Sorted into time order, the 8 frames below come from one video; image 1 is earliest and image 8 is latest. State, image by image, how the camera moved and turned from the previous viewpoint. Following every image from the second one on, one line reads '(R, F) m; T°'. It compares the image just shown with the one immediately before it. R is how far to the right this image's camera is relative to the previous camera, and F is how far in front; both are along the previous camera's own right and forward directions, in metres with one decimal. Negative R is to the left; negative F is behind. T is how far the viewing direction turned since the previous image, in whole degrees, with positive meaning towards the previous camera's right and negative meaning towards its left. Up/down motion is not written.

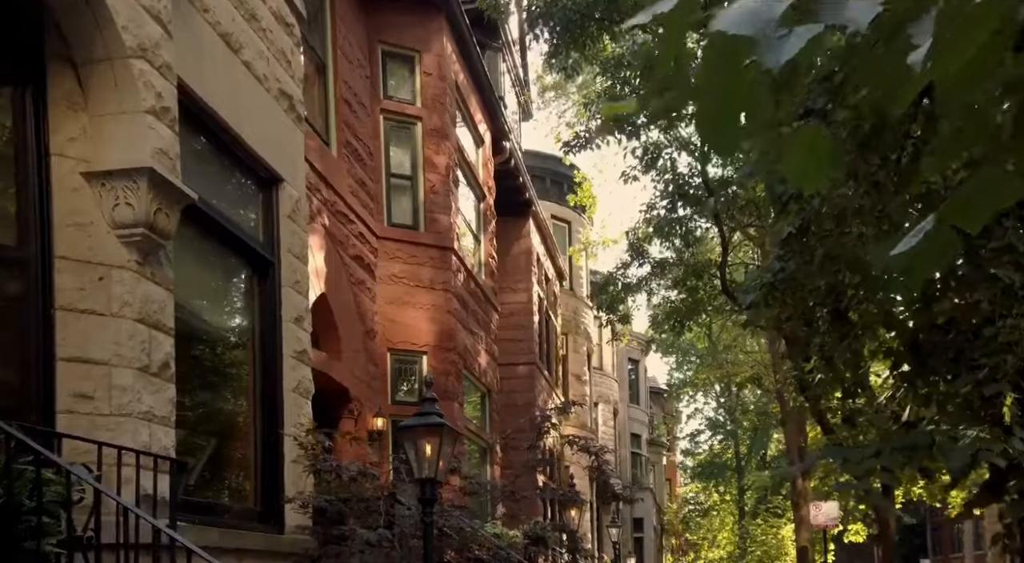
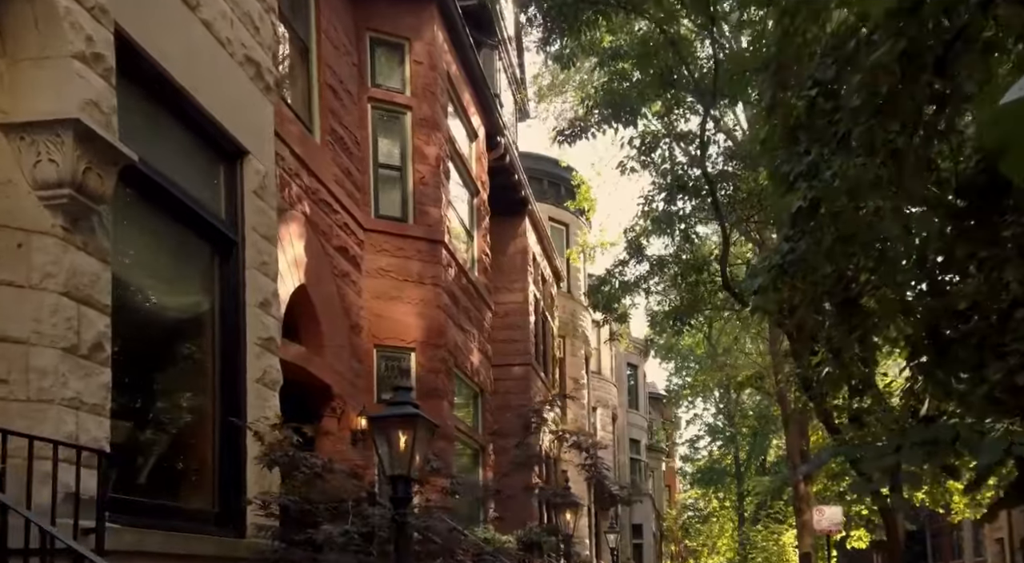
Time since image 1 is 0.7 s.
(+0.1, +0.5) m; 0°
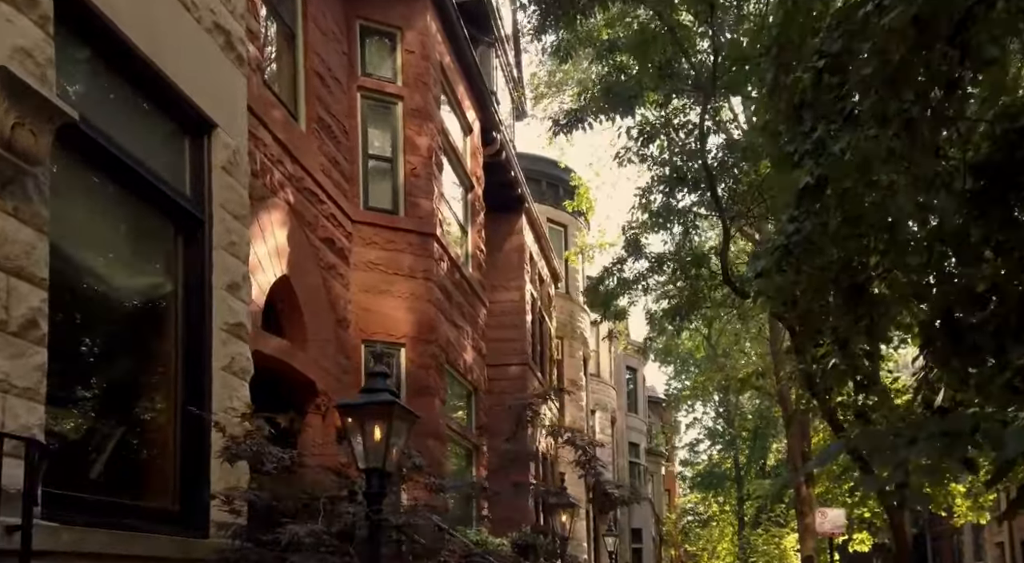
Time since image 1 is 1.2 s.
(+0.1, +0.4) m; 0°
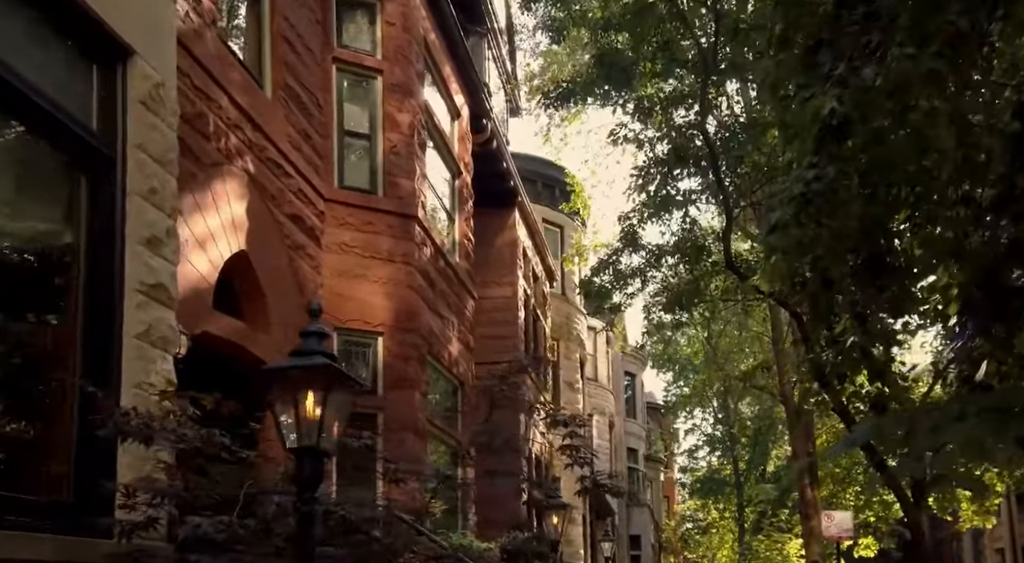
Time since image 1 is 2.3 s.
(+0.1, +0.8) m; 0°
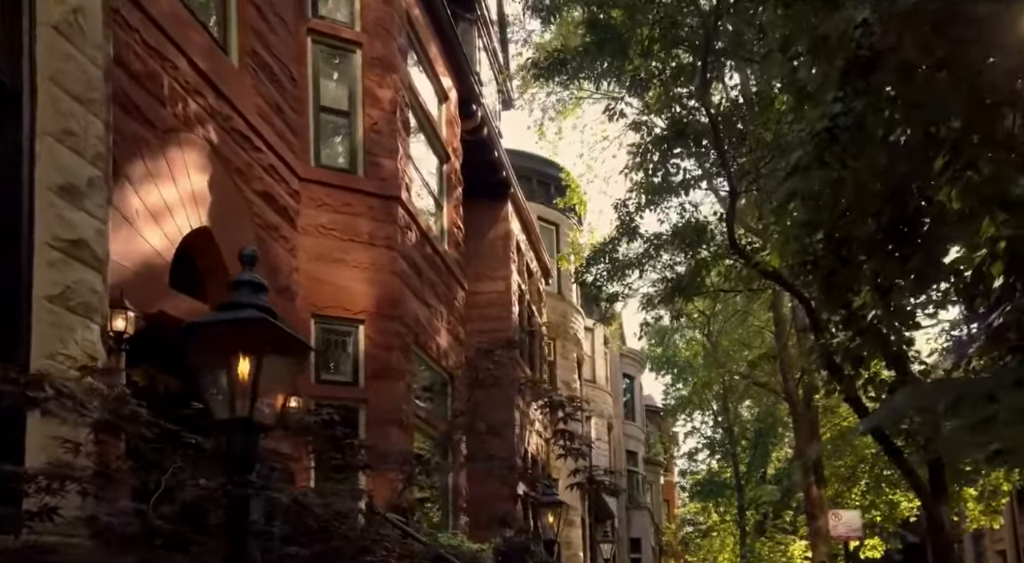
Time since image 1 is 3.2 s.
(+0.1, +0.7) m; 0°
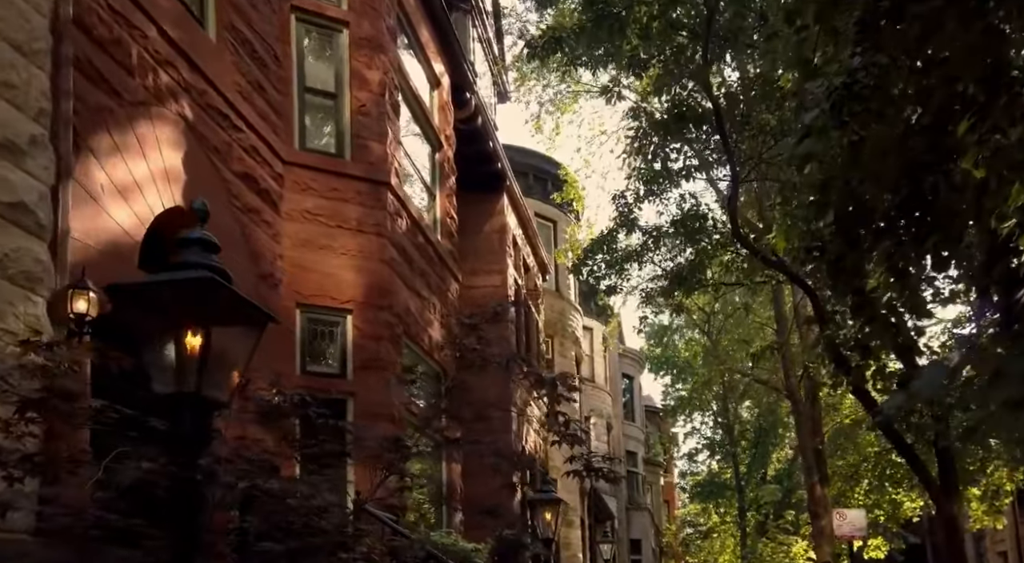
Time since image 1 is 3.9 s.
(0.0, +0.4) m; 0°
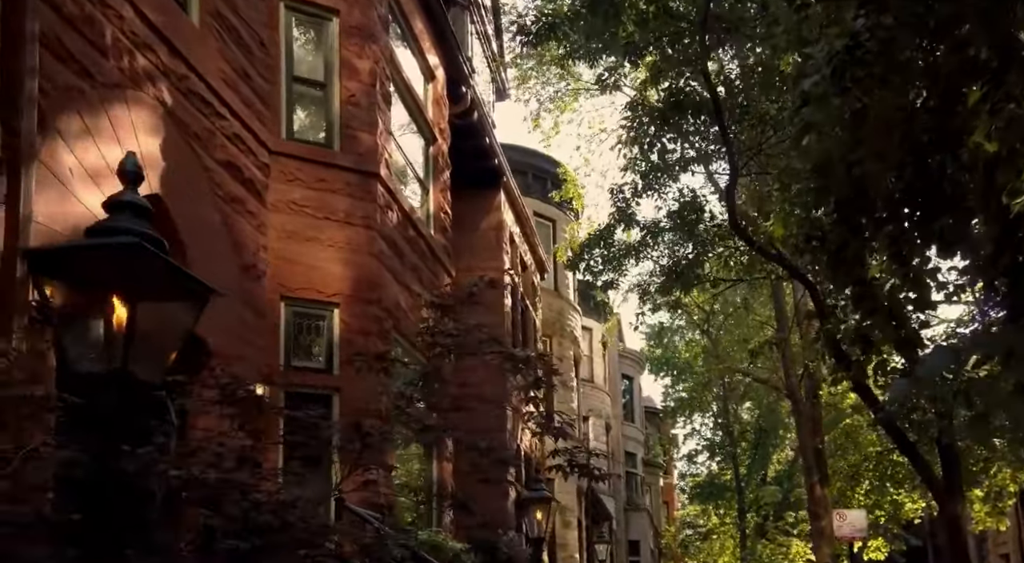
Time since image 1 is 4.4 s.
(+0.1, +0.3) m; 0°
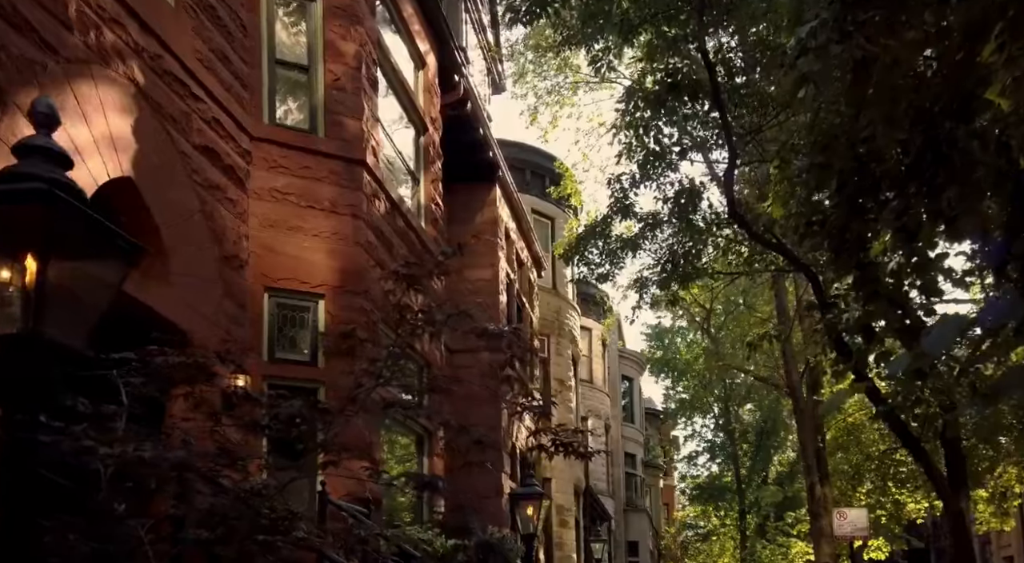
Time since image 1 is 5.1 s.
(+0.1, +0.3) m; 0°
